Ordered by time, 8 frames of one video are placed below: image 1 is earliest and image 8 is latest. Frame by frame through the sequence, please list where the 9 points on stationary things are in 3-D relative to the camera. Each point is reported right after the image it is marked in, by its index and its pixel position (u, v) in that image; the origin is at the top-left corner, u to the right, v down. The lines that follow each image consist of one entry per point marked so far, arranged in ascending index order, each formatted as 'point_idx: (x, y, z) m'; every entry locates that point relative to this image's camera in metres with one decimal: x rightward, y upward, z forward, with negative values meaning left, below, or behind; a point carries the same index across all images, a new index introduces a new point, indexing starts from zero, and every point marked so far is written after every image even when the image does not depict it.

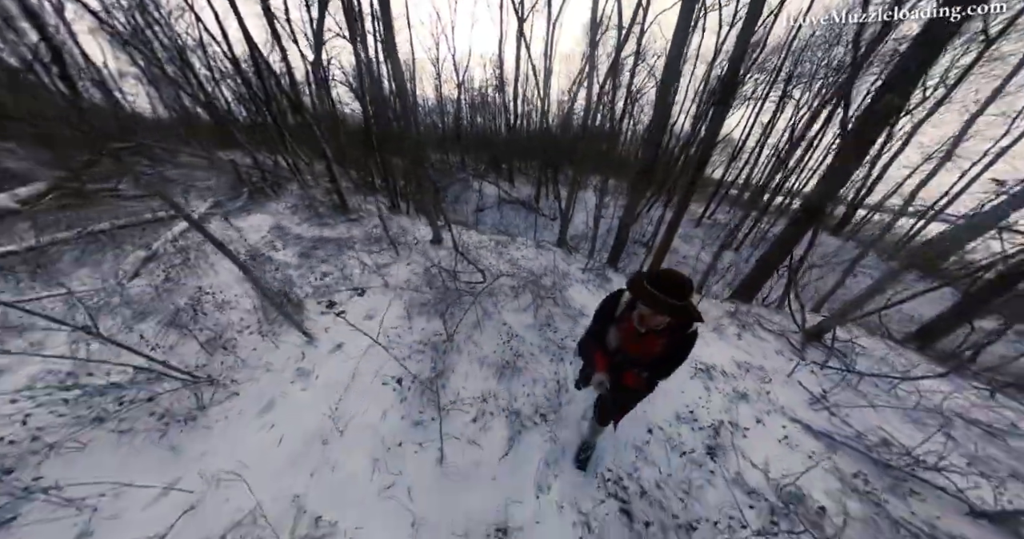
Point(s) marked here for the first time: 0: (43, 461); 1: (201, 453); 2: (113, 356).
0: (-3.5, -1.4, +2.6) m
1: (-2.5, -1.5, +2.8) m
2: (-4.1, -1.0, +3.5) m
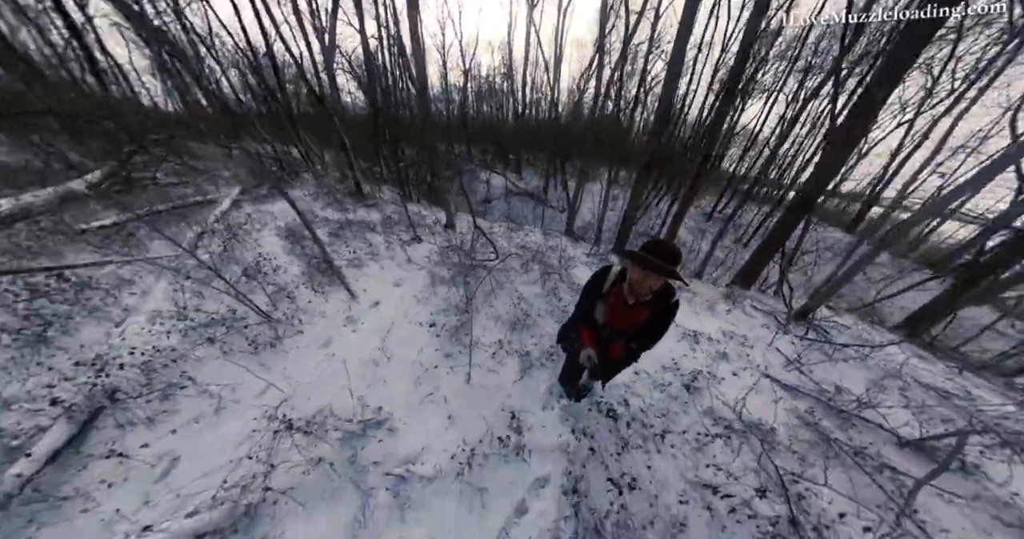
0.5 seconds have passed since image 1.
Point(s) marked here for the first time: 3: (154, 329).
0: (-3.4, -1.0, +3.5) m
1: (-2.4, -1.0, +3.6) m
2: (-4.0, -0.5, +4.4) m
3: (-4.0, -0.7, +3.8) m
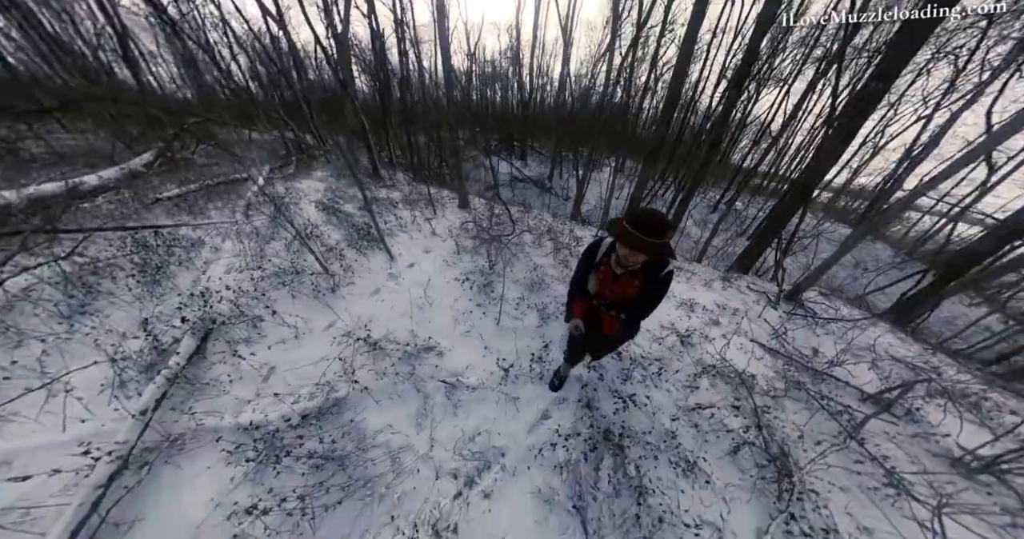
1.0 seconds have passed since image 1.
0: (-3.1, -0.4, +4.2) m
1: (-2.1, -0.5, +4.3) m
2: (-3.7, +0.1, +5.1) m
3: (-3.7, -0.1, +4.5) m
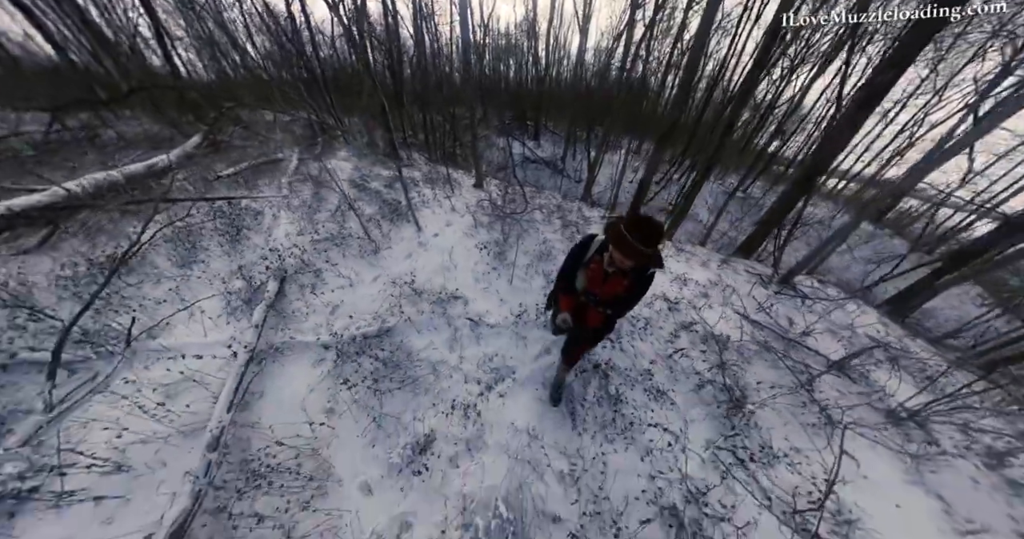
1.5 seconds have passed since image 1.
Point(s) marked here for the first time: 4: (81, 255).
0: (-2.9, +0.2, +5.1) m
1: (-2.0, 0.0, +5.3) m
2: (-3.5, +0.7, +6.0) m
3: (-3.6, +0.5, +5.5) m
4: (-6.0, 0.0, +4.9) m
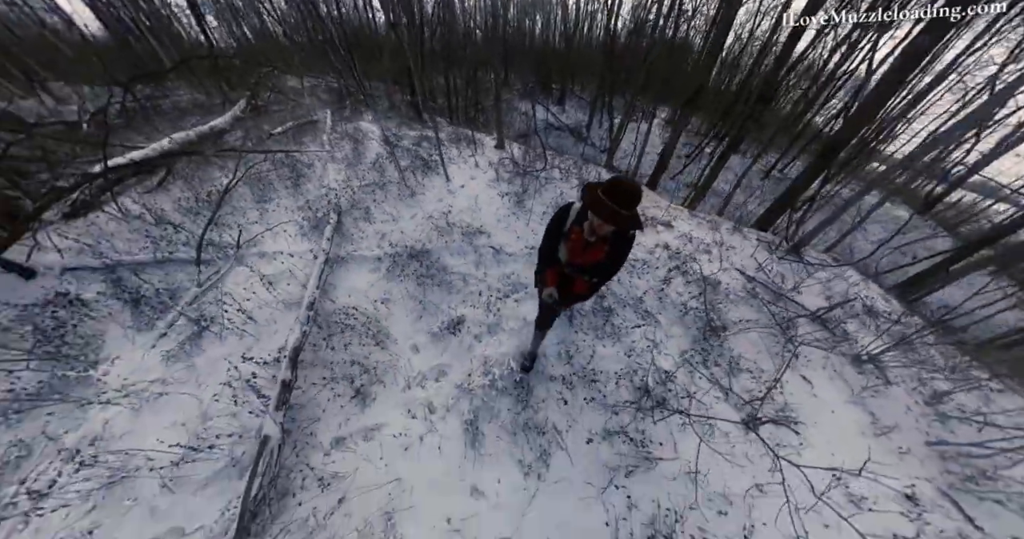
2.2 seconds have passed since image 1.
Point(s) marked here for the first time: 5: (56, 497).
0: (-2.6, +1.3, +6.1) m
1: (-1.6, +1.1, +6.2) m
2: (-3.1, +1.9, +7.0) m
3: (-3.2, +1.7, +6.5) m
4: (-5.7, +1.3, +6.0) m
5: (-3.9, -1.9, +3.1) m
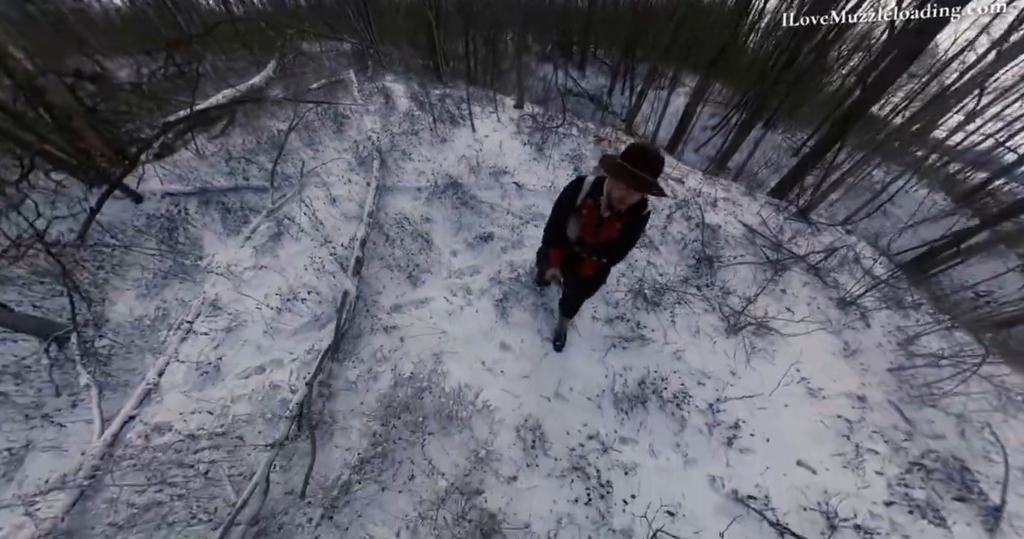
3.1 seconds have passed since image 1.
0: (-2.2, +2.6, +6.8) m
1: (-1.2, +2.4, +6.9) m
2: (-2.6, +3.3, +7.6) m
3: (-2.8, +3.0, +7.2) m
4: (-5.3, +2.6, +6.8) m
5: (-3.7, -0.7, +4.1) m
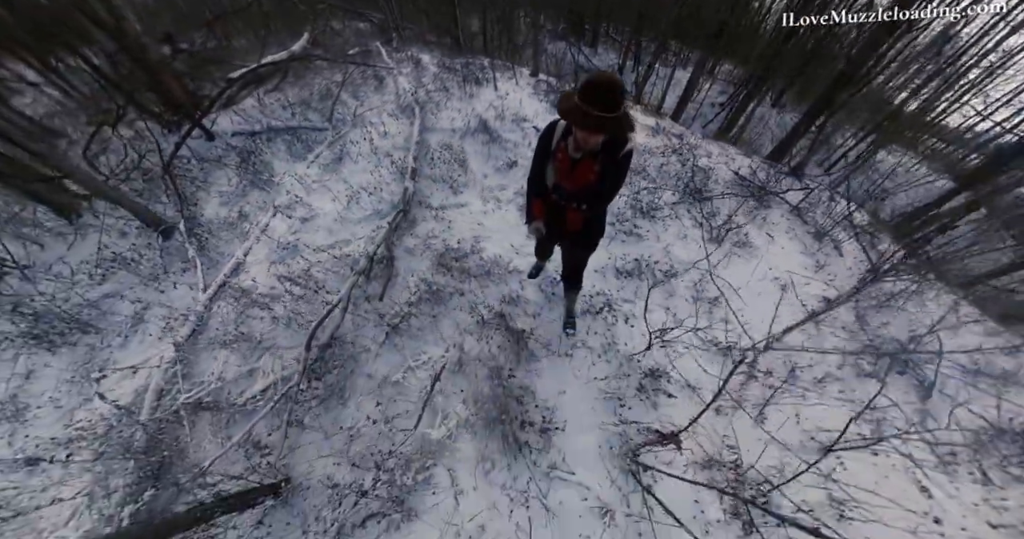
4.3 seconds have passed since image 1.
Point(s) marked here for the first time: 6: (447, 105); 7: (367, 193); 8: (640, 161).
0: (-1.8, +3.9, +7.8) m
1: (-0.8, +3.7, +7.8) m
2: (-2.1, +4.6, +8.6) m
3: (-2.3, +4.4, +8.1) m
4: (-4.9, +4.1, +7.8) m
5: (-3.4, +0.7, +5.0) m
6: (-1.4, +3.6, +7.4) m
7: (-2.2, +1.2, +5.3) m
8: (+2.5, +2.1, +7.0) m
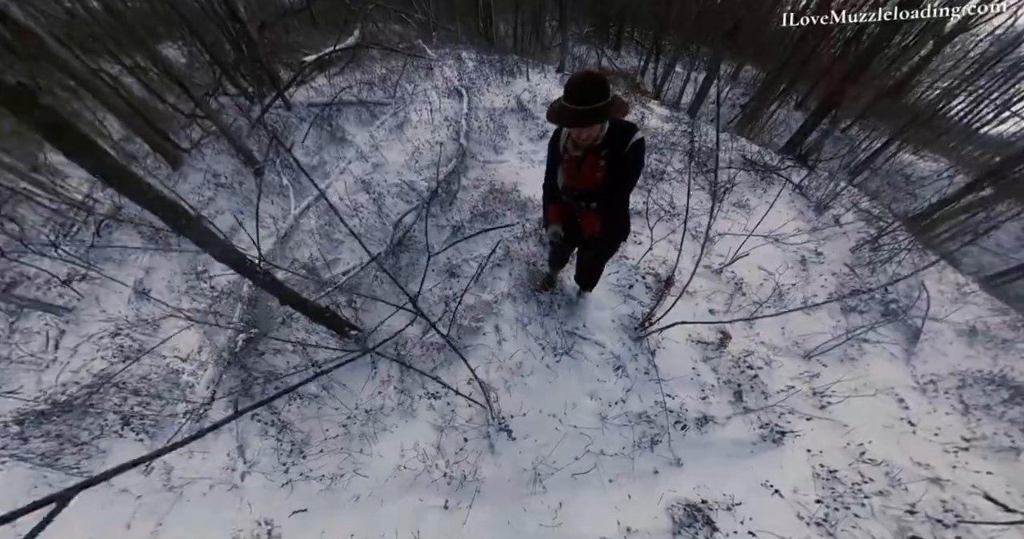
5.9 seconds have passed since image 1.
0: (-1.0, +4.8, +8.9) m
1: (0.0, +4.6, +8.9) m
2: (-1.3, +5.5, +9.8) m
3: (-1.5, +5.3, +9.3) m
4: (-4.0, +5.1, +9.1) m
5: (-2.8, +1.8, +6.1) m
6: (-0.6, +4.5, +8.5) m
7: (-1.6, +2.2, +6.3) m
8: (+3.2, +2.8, +7.9) m
